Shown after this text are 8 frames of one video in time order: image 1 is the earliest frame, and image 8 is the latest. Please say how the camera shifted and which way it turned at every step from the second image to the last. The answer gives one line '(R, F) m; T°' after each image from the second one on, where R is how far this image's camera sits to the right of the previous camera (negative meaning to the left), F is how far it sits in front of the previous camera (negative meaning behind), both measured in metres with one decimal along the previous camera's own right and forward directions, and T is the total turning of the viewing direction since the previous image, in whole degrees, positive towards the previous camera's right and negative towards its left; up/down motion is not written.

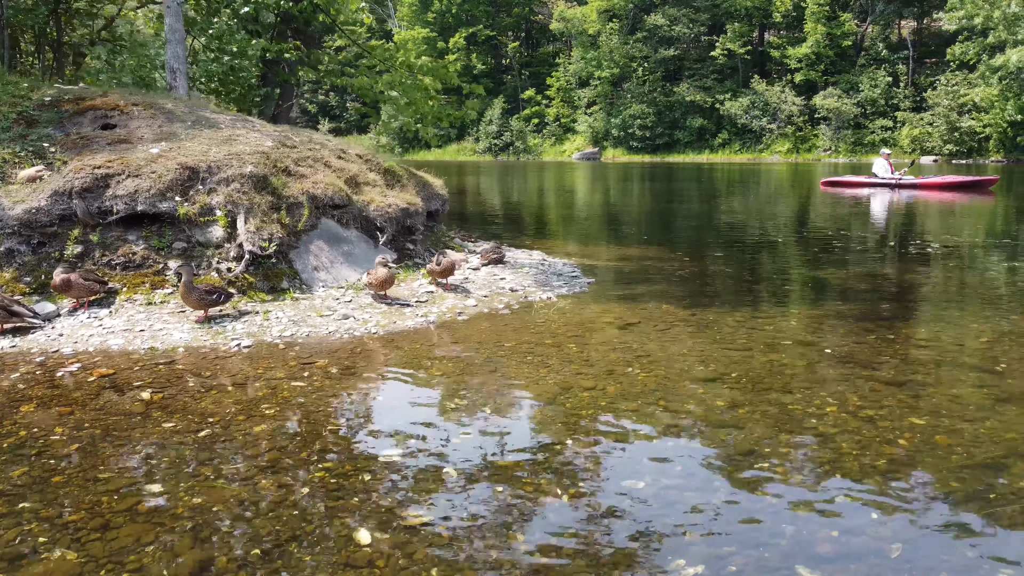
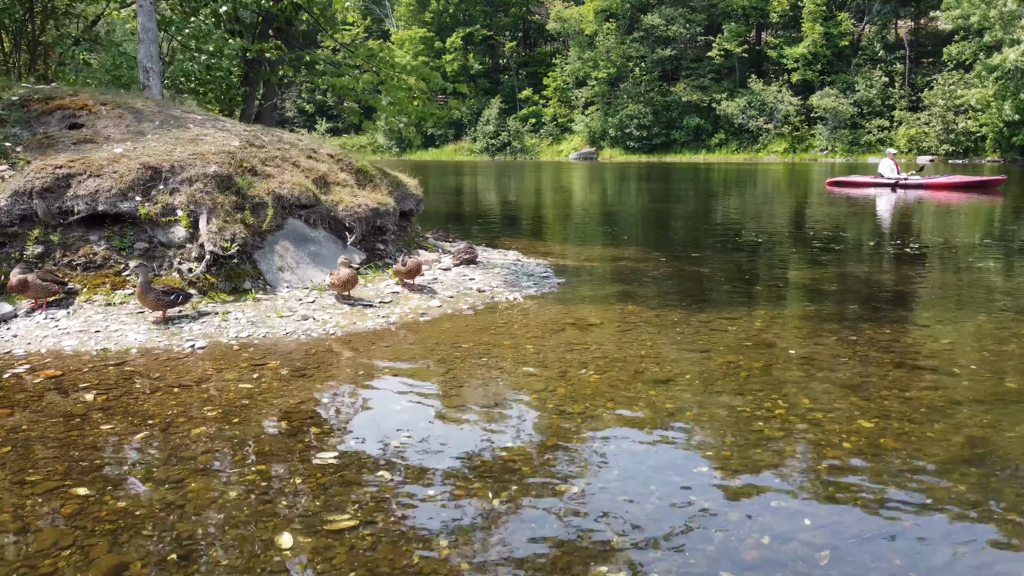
(+0.4, 0.0) m; 0°
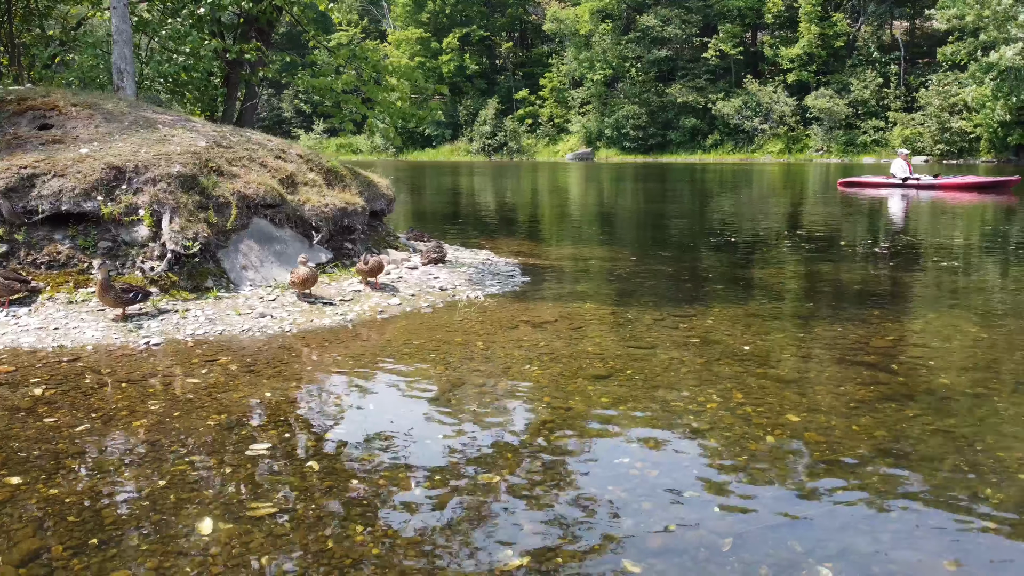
(+0.4, -0.1) m; 0°
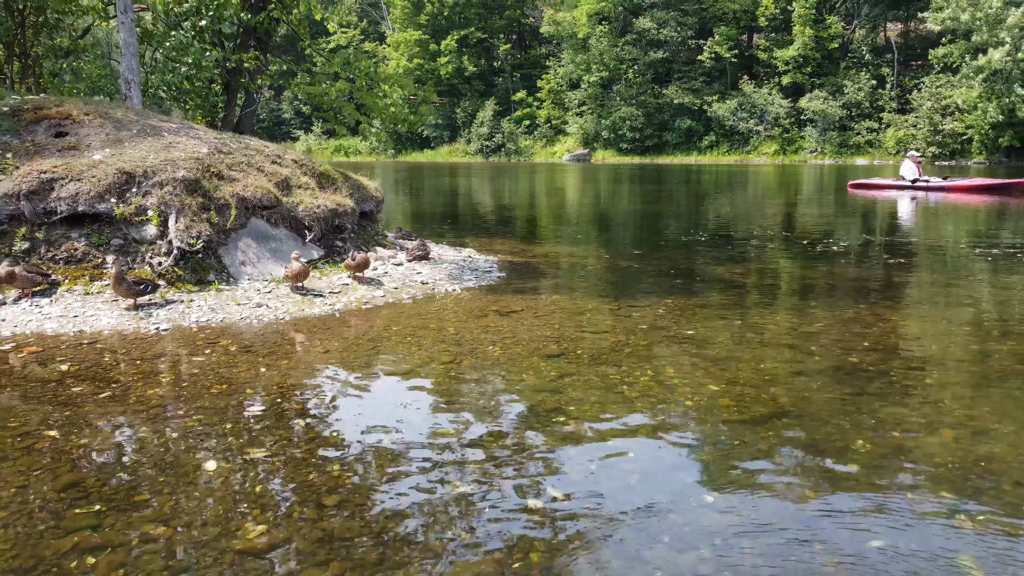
(+0.3, -0.8) m; 0°
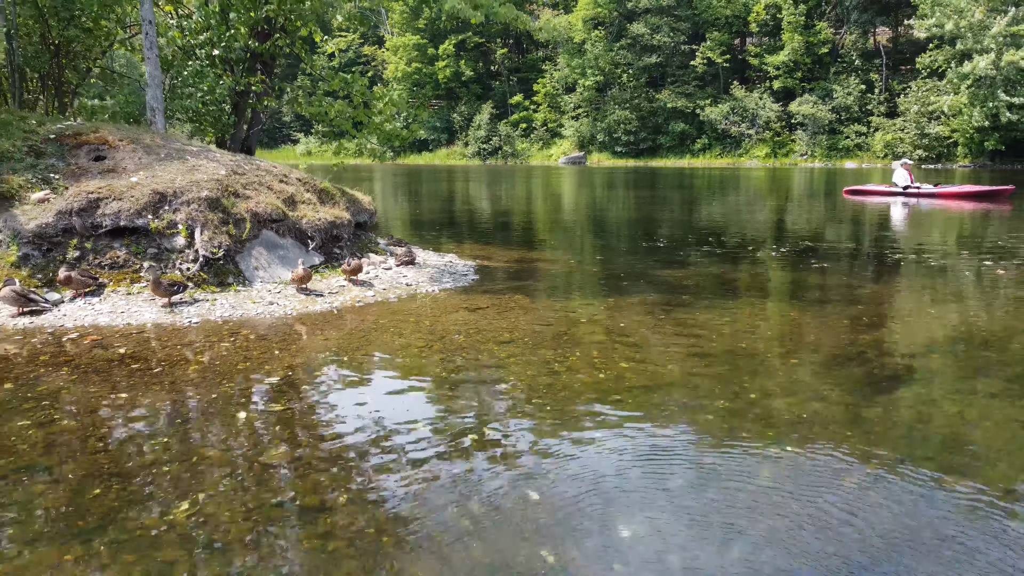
(+0.4, -1.6) m; 0°
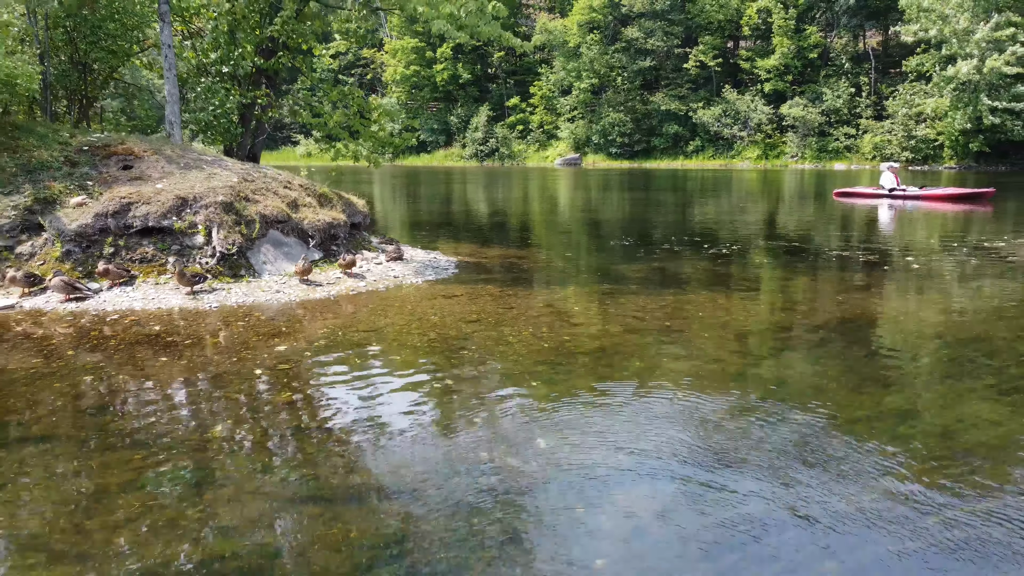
(+0.5, -1.6) m; 0°
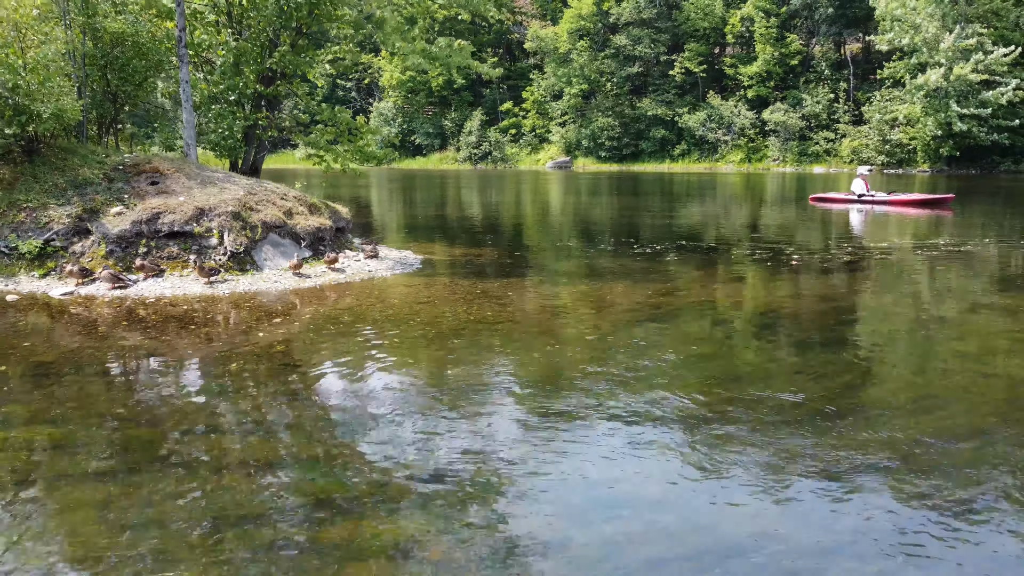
(+1.1, -3.0) m; 0°
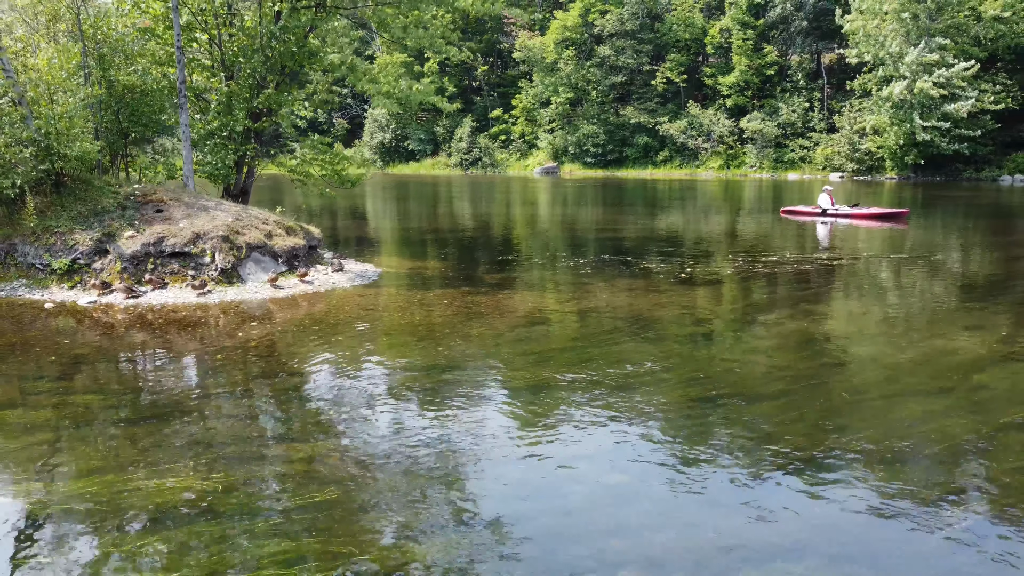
(+1.7, -3.5) m; 0°
